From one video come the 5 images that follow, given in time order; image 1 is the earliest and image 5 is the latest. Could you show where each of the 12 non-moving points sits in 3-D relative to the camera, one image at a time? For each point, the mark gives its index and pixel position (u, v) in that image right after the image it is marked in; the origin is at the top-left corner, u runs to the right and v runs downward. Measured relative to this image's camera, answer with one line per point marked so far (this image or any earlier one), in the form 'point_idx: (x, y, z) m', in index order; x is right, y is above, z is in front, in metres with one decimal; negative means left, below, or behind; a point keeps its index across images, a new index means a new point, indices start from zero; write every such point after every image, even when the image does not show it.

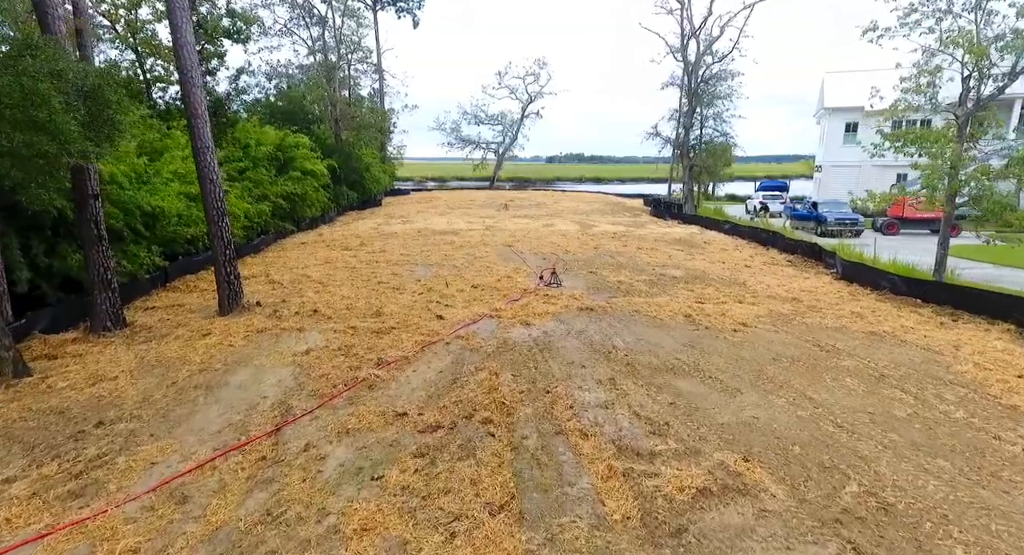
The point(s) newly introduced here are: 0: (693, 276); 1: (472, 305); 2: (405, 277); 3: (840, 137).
0: (+2.8, 0.0, +8.3) m
1: (-0.5, -0.3, +6.5) m
2: (-1.6, 0.0, +8.1) m
3: (+12.1, +5.2, +19.5) m
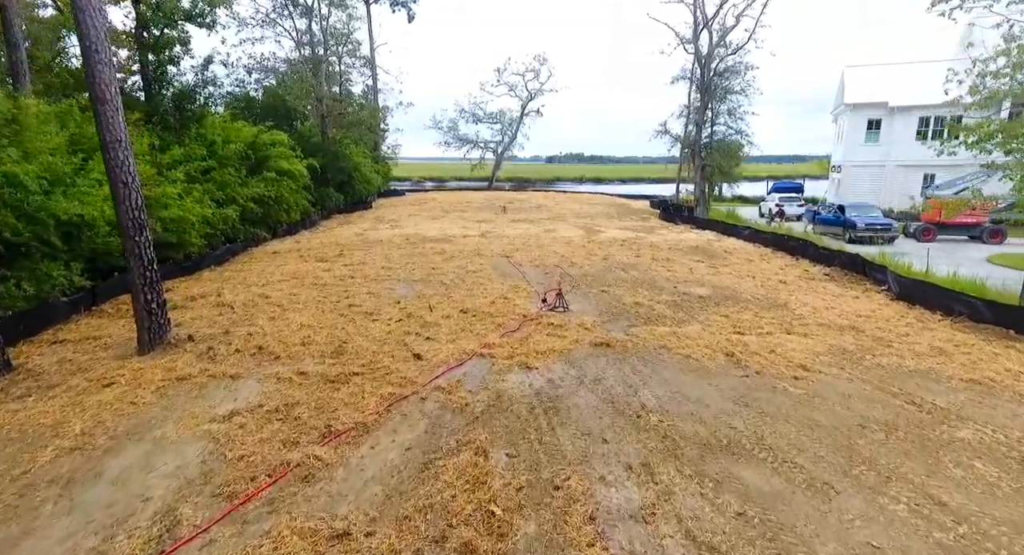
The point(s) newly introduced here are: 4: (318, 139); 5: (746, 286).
0: (+2.8, -0.3, +7.0) m
1: (-0.5, -0.6, +5.3) m
2: (-1.7, -0.3, +6.8) m
3: (+12.0, +4.9, +18.3) m
4: (-6.4, +4.6, +17.6) m
5: (+3.4, -0.1, +7.6) m
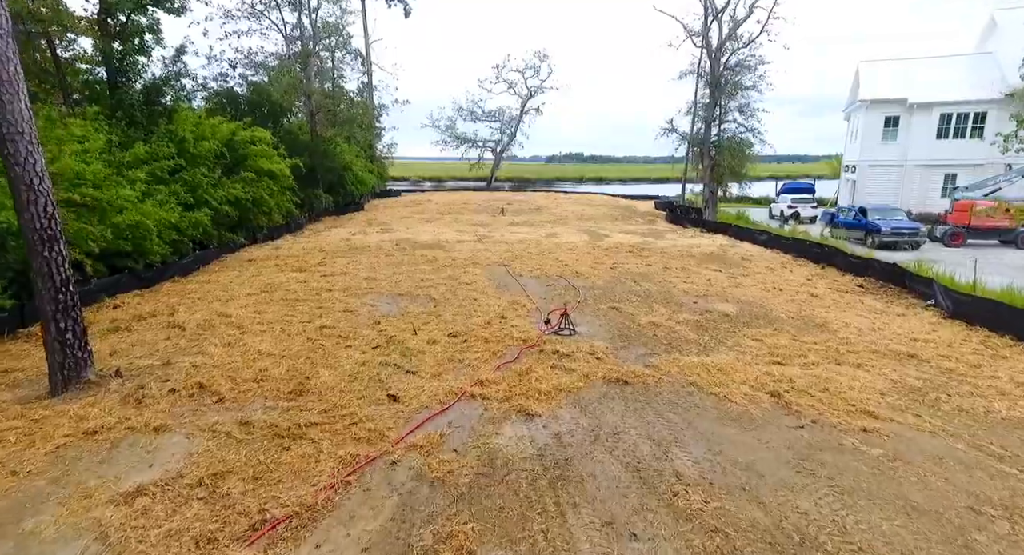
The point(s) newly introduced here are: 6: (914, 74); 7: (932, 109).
0: (+2.8, -0.4, +6.1) m
1: (-0.6, -0.8, +4.4) m
2: (-1.7, -0.4, +6.0) m
3: (+12.0, +4.7, +17.4) m
4: (-6.5, +4.4, +16.7) m
5: (+3.3, -0.3, +6.7) m
6: (+13.5, +6.8, +17.8) m
7: (+13.0, +5.2, +16.4) m
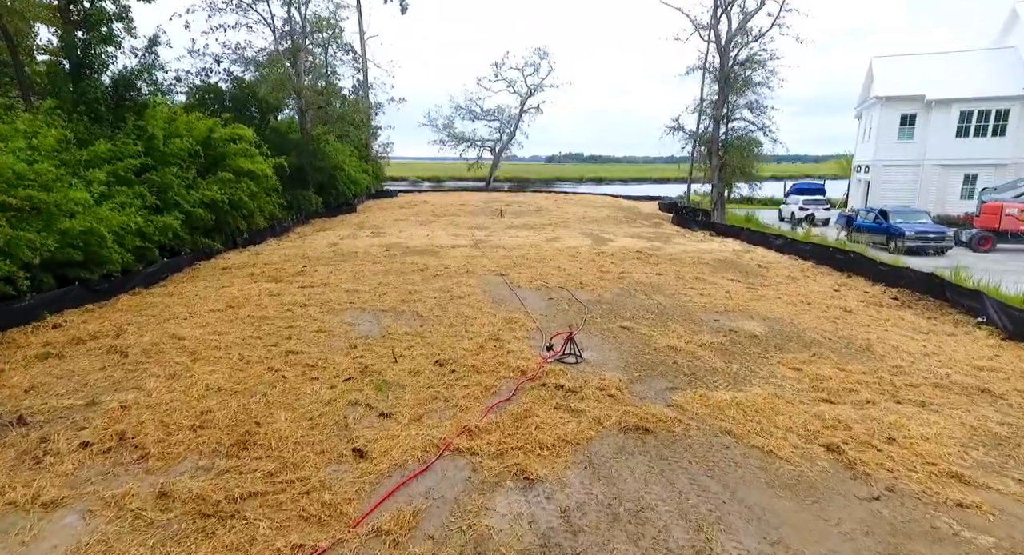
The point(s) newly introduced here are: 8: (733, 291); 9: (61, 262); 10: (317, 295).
0: (+2.7, -0.6, +5.4) m
1: (-0.6, -0.9, +3.6) m
2: (-1.7, -0.6, +5.2) m
3: (+12.0, +4.6, +16.6) m
4: (-6.5, +4.2, +15.9) m
5: (+3.3, -0.5, +6.0) m
6: (+13.4, +6.7, +17.1) m
7: (+12.9, +5.1, +15.7) m
8: (+3.0, -0.2, +7.3) m
9: (-5.4, +0.2, +6.4) m
10: (-2.5, -0.2, +6.7) m
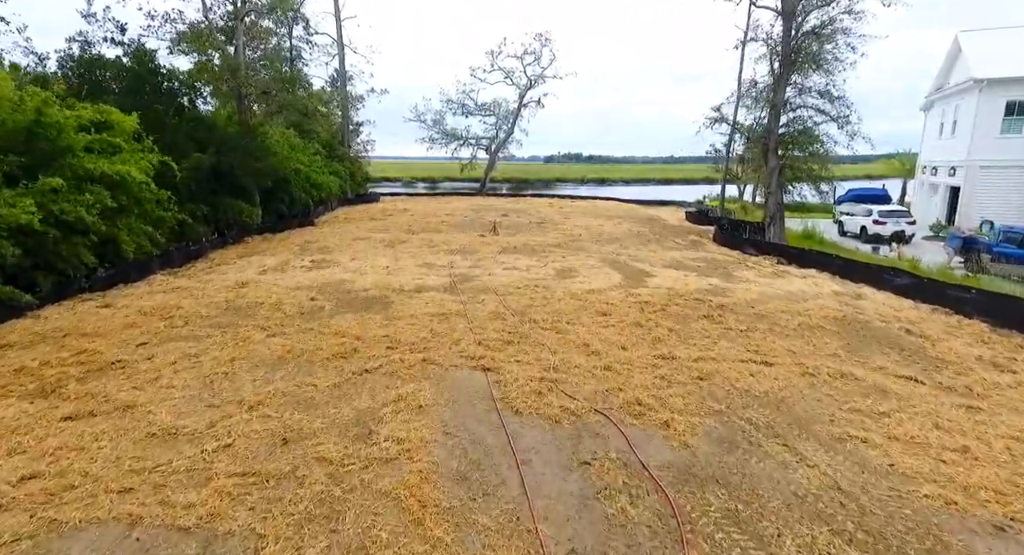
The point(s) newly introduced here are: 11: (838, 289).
0: (+2.7, -1.4, +1.7) m
1: (-0.6, -1.7, -0.1) m
2: (-1.8, -1.4, +1.5) m
3: (+11.9, +3.8, +13.0) m
4: (-6.6, +3.4, +12.2) m
5: (+3.2, -1.3, +2.3) m
6: (+13.4, +5.9, +13.4) m
7: (+12.8, +4.3, +12.0) m
8: (+3.0, -1.0, +3.6) m
9: (-5.4, -0.6, +2.7) m
10: (-2.5, -1.0, +3.1) m
11: (+4.8, -0.1, +7.8) m
